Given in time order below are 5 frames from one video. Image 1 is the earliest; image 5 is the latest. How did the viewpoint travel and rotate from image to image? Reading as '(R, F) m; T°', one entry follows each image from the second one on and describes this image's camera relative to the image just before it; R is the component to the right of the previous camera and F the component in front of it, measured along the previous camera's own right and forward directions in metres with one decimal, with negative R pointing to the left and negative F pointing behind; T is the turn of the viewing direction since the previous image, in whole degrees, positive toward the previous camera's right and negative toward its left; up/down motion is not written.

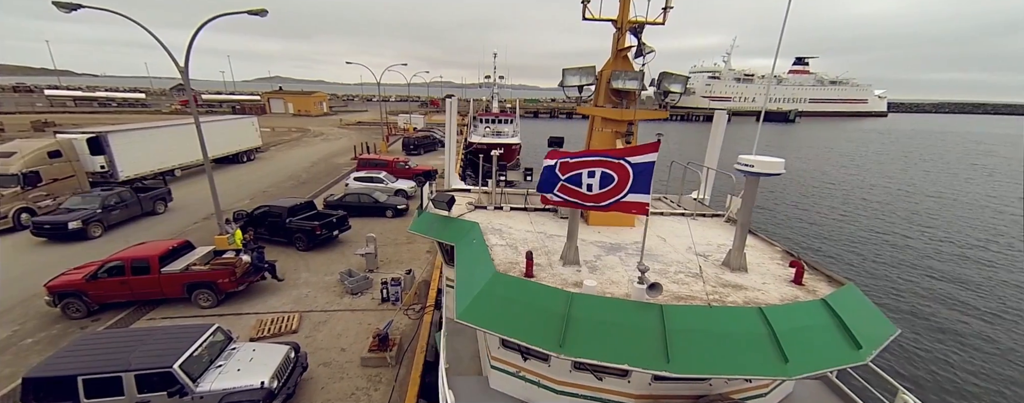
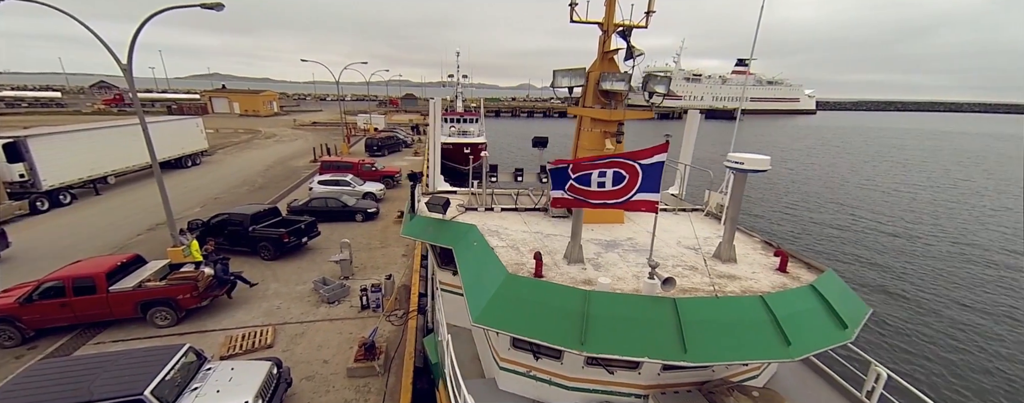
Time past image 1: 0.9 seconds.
(-0.7, 0.0) m; +6°
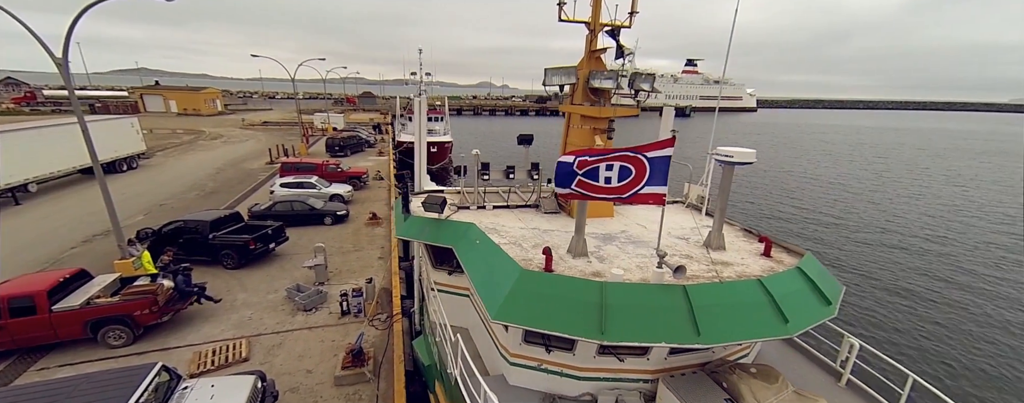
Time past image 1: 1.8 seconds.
(-0.7, 0.0) m; +6°
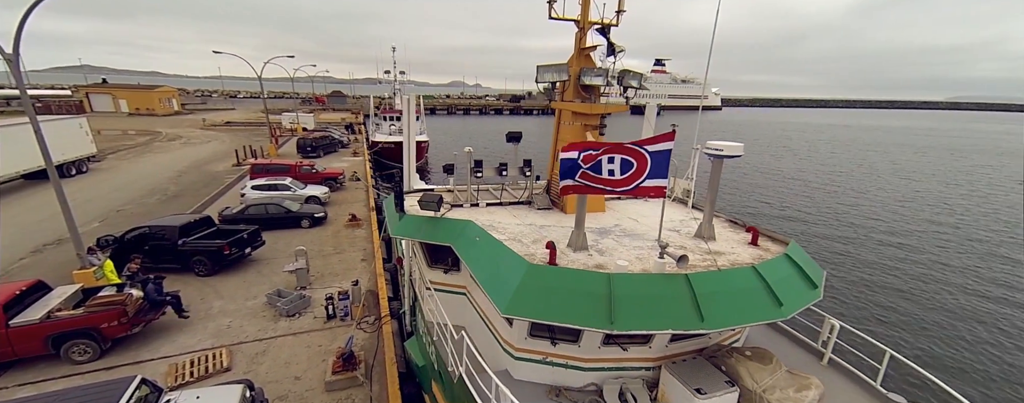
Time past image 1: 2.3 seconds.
(-0.5, 0.0) m; +4°
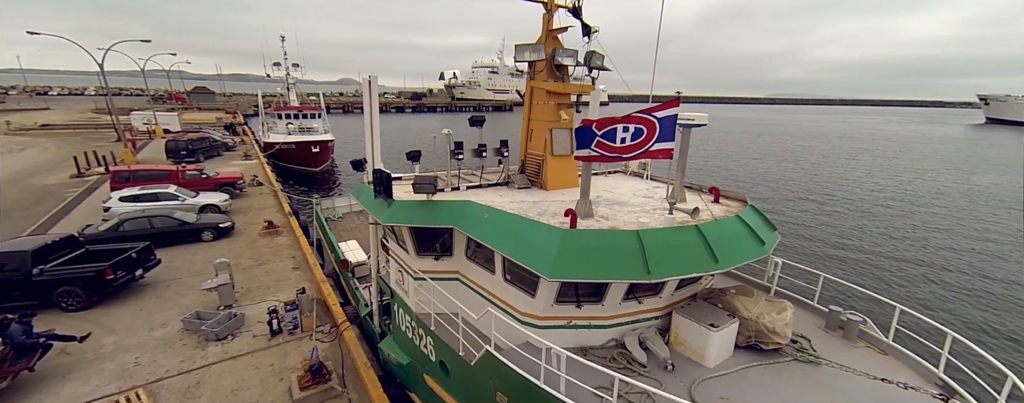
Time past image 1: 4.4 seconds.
(-1.9, +0.2) m; +16°
